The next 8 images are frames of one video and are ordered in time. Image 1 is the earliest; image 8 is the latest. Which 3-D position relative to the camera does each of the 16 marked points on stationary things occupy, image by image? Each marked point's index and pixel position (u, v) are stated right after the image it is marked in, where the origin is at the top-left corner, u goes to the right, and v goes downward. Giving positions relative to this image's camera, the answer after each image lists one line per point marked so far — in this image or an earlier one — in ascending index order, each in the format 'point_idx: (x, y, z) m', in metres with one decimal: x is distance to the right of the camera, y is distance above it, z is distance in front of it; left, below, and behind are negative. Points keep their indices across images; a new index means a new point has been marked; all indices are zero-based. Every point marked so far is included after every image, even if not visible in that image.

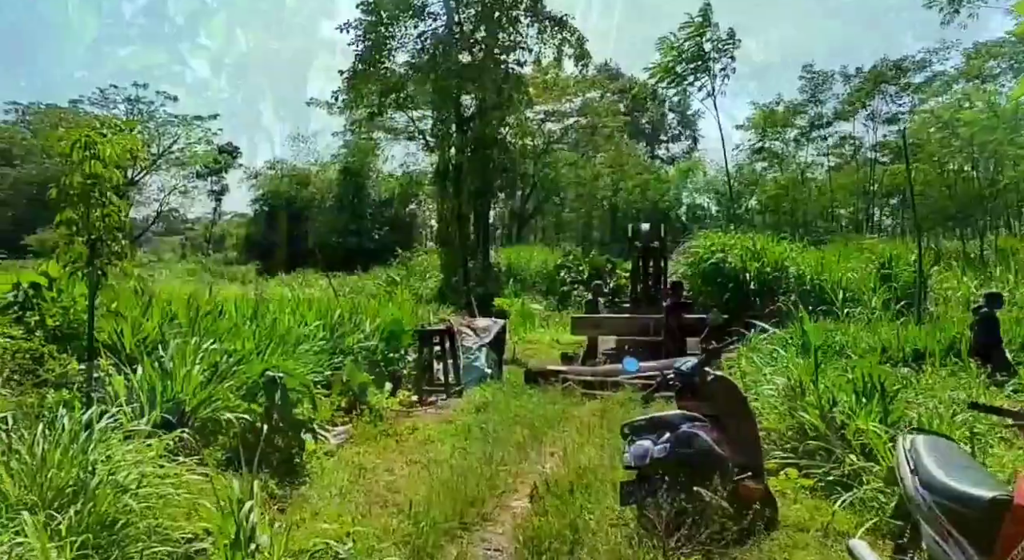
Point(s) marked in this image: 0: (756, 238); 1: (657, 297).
0: (+3.7, +0.6, +12.6) m
1: (+1.8, -0.2, +10.2) m
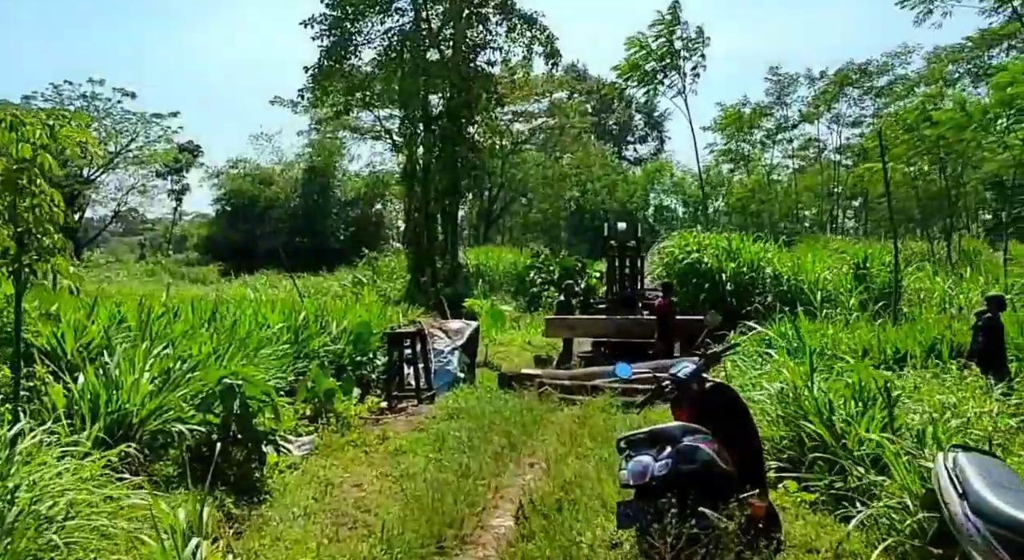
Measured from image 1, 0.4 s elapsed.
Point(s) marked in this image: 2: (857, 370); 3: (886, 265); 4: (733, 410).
0: (+3.3, +0.6, +12.4) m
1: (+1.5, -0.2, +10.0) m
2: (+2.2, -0.6, +5.1) m
3: (+5.2, +0.2, +11.5) m
4: (+0.9, -0.6, +3.6) m
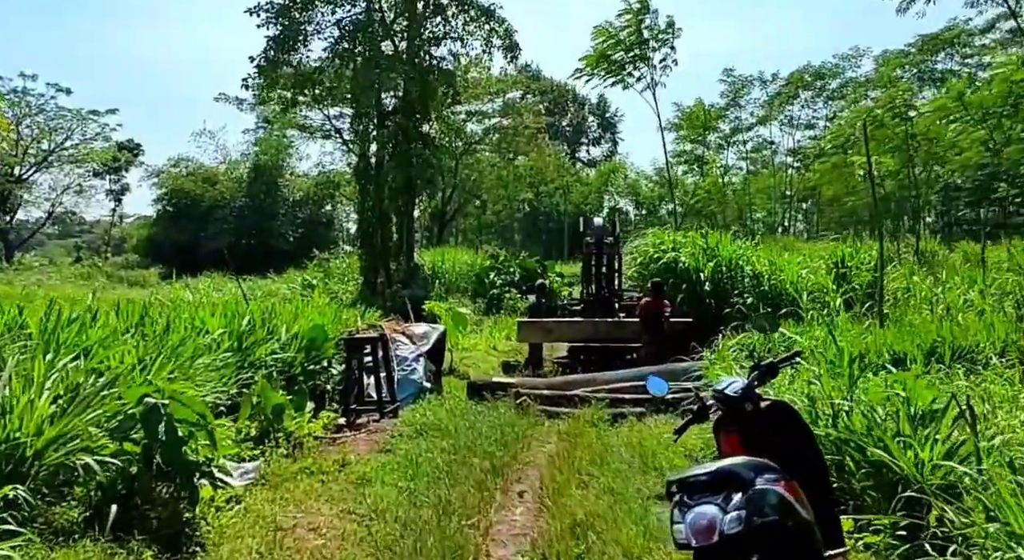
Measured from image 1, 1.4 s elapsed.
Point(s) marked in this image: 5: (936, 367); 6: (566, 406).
0: (+2.8, +0.6, +11.8) m
1: (+1.1, -0.2, +9.3) m
2: (+2.1, -0.5, +4.4) m
3: (+4.7, +0.2, +11.1) m
4: (+1.0, -0.5, +2.9) m
5: (+3.6, -0.8, +7.0) m
6: (+0.5, -1.1, +6.8) m
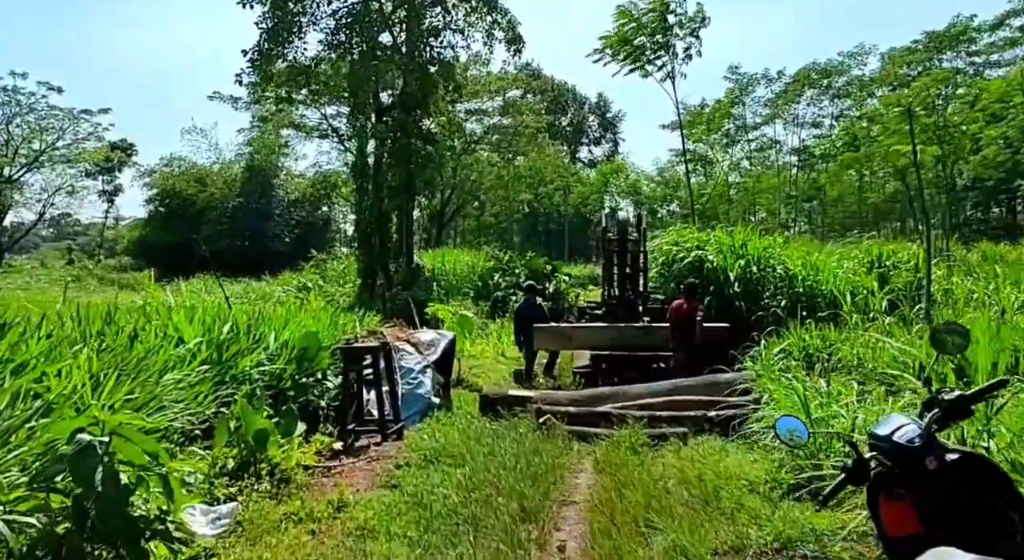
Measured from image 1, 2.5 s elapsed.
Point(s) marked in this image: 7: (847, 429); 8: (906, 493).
0: (+2.9, +0.6, +10.9) m
1: (+1.3, -0.2, +8.4) m
2: (+2.2, -0.5, +3.6) m
3: (+4.9, +0.2, +10.2) m
4: (+1.1, -0.5, +2.0) m
5: (+3.8, -0.8, +6.2) m
6: (+0.6, -1.1, +5.9) m
7: (+1.8, -0.8, +4.5) m
8: (+0.9, -0.5, +1.9) m
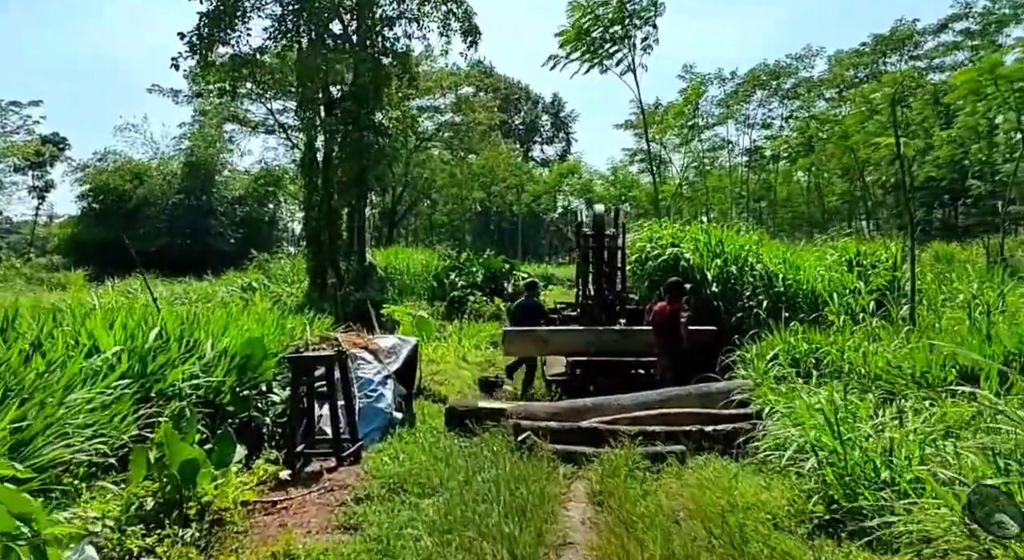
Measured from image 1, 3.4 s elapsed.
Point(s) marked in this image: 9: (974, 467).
0: (+2.4, +0.6, +10.4) m
1: (+0.9, -0.2, +7.7) m
2: (+2.2, -0.5, +3.0) m
3: (+4.4, +0.2, +9.8) m
4: (+1.2, -0.5, +1.3) m
5: (+3.6, -0.8, +5.7) m
6: (+0.5, -1.1, +5.2) m
7: (+1.8, -0.8, +3.9) m
8: (+1.0, -0.5, +1.3) m
9: (+2.0, -0.8, +3.5) m
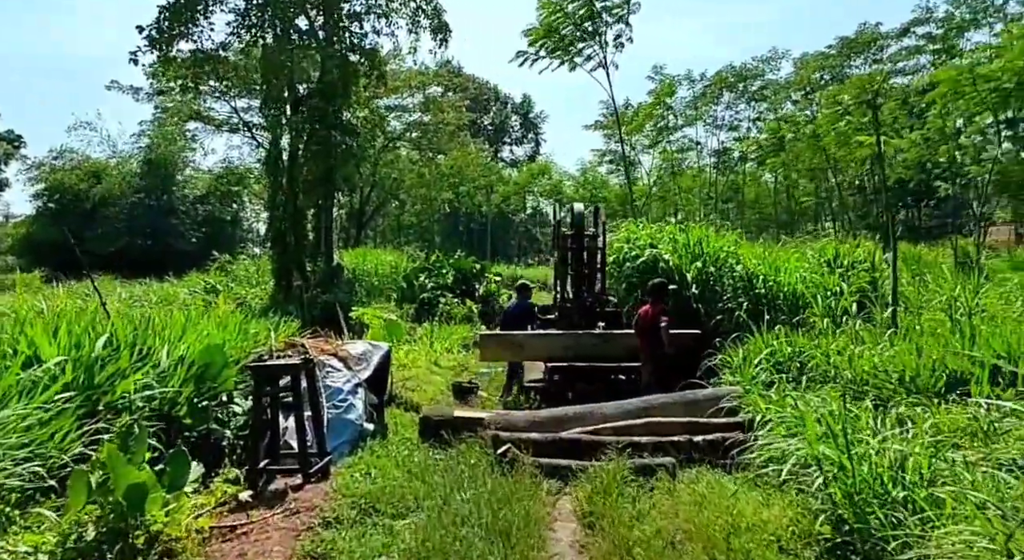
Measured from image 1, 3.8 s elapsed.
0: (+2.1, +0.6, +10.1) m
1: (+0.7, -0.2, +7.5) m
2: (+2.2, -0.5, +2.8) m
3: (+4.1, +0.2, +9.6) m
4: (+1.2, -0.5, +1.1) m
5: (+3.5, -0.8, +5.5) m
6: (+0.3, -1.1, +4.9) m
7: (+1.7, -0.8, +3.7) m
8: (+1.0, -0.5, +1.0) m
9: (+1.9, -0.8, +3.3) m
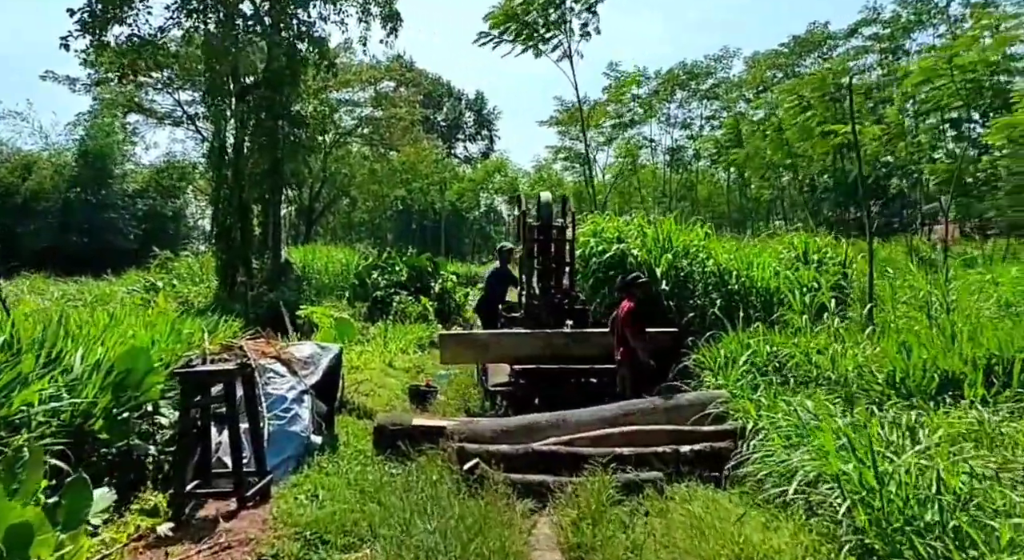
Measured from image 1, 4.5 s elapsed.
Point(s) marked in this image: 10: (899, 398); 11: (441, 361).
0: (+1.6, +0.7, +9.7) m
1: (+0.4, -0.2, +6.9) m
2: (+2.1, -0.5, +2.3) m
3: (+3.7, +0.3, +9.3) m
4: (+1.3, -0.5, +0.6) m
5: (+3.2, -0.7, +5.1) m
6: (+0.2, -1.0, +4.4) m
7: (+1.6, -0.8, +3.2) m
8: (+1.1, -0.5, +0.5) m
9: (+1.8, -0.8, +2.8) m
10: (+2.6, -0.8, +5.4) m
11: (-0.5, -0.6, +6.1) m
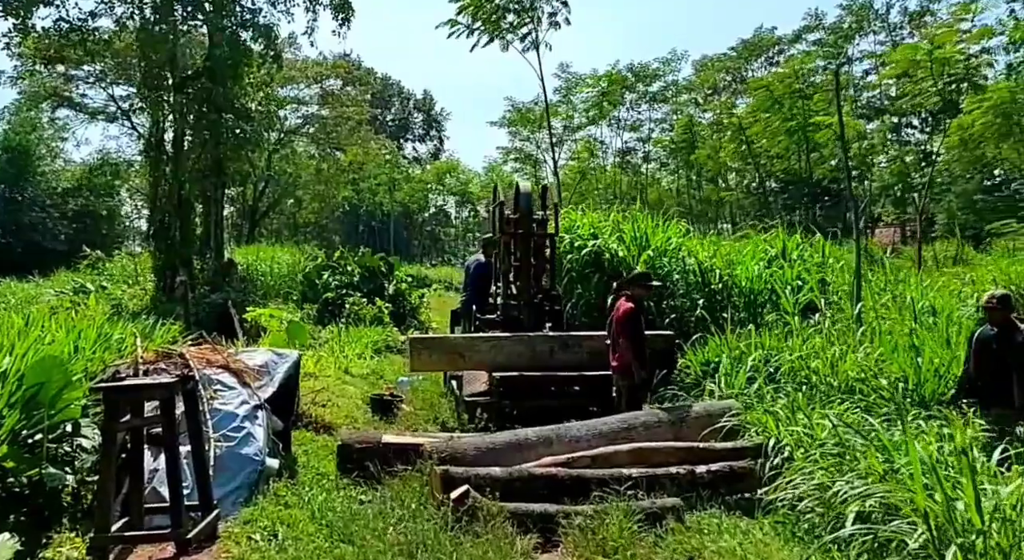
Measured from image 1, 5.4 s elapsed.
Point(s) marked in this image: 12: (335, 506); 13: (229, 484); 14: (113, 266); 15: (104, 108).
0: (+1.2, +0.7, +9.1) m
1: (+0.2, -0.2, +6.3) m
2: (+2.2, -0.5, +1.8) m
3: (+3.3, +0.3, +8.9) m
4: (+1.5, -0.4, 0.0) m
5: (+3.2, -0.7, +4.7) m
6: (+0.1, -1.0, +3.7) m
7: (+1.6, -0.8, +2.7) m
8: (+1.3, -0.4, 0.0) m
9: (+1.9, -0.7, +2.3) m
10: (+2.5, -0.8, +4.9) m
11: (-0.7, -0.6, +5.5) m
12: (-0.8, -1.0, +3.6) m
13: (-1.4, -1.0, +3.9) m
14: (-8.0, +0.3, +16.4) m
15: (-8.6, +3.8, +17.0) m
